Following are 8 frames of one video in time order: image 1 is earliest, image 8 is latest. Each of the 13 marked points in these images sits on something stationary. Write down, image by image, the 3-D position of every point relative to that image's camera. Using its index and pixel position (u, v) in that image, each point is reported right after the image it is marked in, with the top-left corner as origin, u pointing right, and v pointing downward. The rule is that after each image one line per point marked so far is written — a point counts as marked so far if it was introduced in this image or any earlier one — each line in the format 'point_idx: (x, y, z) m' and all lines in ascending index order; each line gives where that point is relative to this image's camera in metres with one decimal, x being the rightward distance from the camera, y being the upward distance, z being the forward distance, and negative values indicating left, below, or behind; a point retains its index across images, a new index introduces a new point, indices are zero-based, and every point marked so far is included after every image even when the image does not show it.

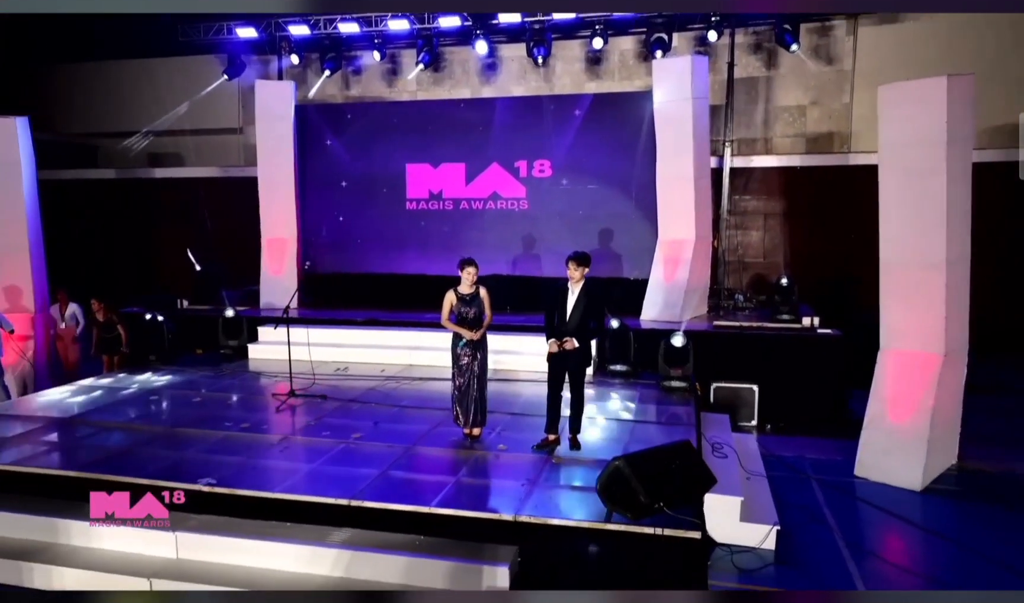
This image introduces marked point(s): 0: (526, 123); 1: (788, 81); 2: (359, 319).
0: (+0.2, +2.2, +8.8) m
1: (+3.6, +2.9, +9.4) m
2: (-1.6, -0.2, +7.6) m
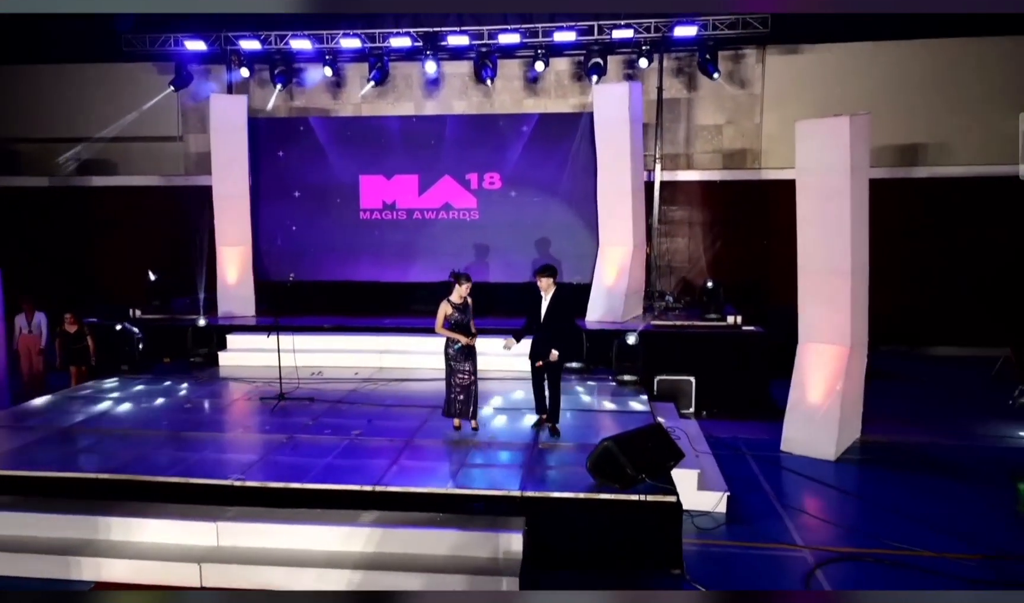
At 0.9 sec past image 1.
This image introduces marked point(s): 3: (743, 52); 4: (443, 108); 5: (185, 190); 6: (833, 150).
0: (-0.5, +2.2, +9.4) m
1: (+2.8, +2.9, +10.4) m
2: (-2.1, -0.3, +8.0) m
3: (+3.3, +3.6, +10.3) m
4: (-1.1, +3.0, +10.9) m
5: (-4.9, +1.7, +10.7) m
6: (+2.7, +1.3, +6.0) m
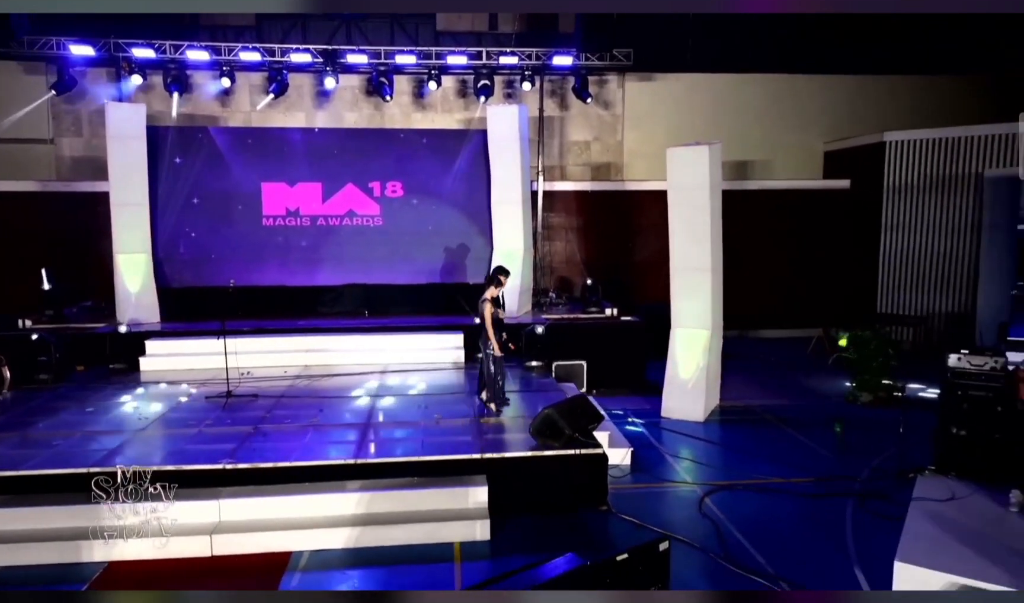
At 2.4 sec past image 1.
0: (-1.9, +2.2, +10.1) m
1: (+1.1, +3.0, +11.8) m
2: (-3.2, -0.3, +8.4) m
3: (+1.6, +3.7, +11.8) m
4: (-2.9, +2.9, +11.5) m
5: (-6.5, +1.5, +10.4) m
6: (+1.9, +1.3, +7.4) m
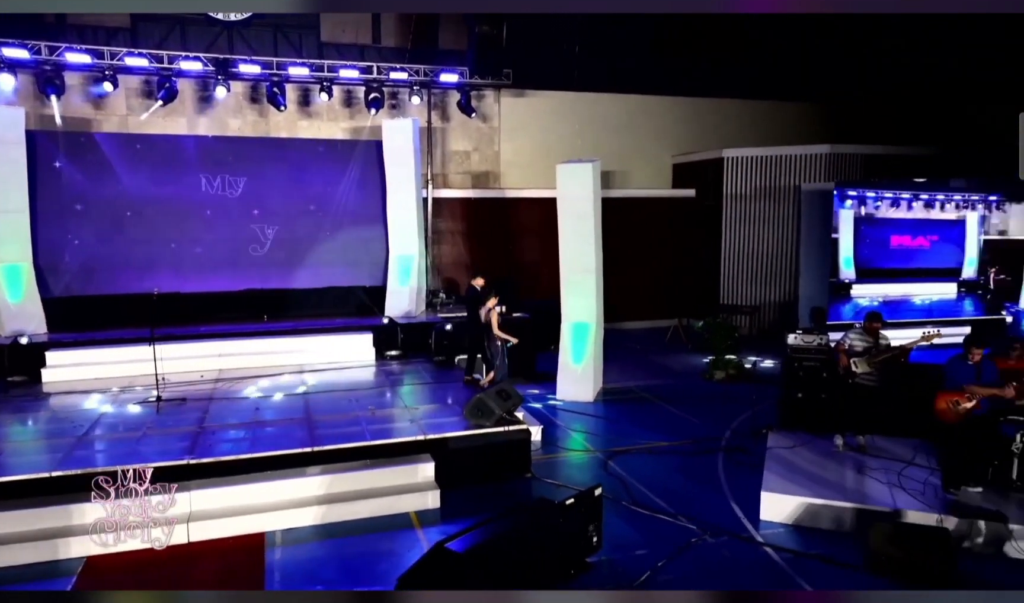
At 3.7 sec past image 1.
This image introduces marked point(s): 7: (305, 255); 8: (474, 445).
0: (-3.5, +2.1, +10.4) m
1: (-1.0, +3.0, +12.6) m
2: (-4.3, -0.4, +8.5) m
3: (-0.5, +3.7, +12.8) m
4: (-4.8, +2.8, +11.5) m
5: (-8.1, +1.4, +9.7) m
6: (+0.8, +1.4, +8.6) m
7: (-3.1, +0.7, +10.5) m
8: (-0.3, -1.2, +6.0) m
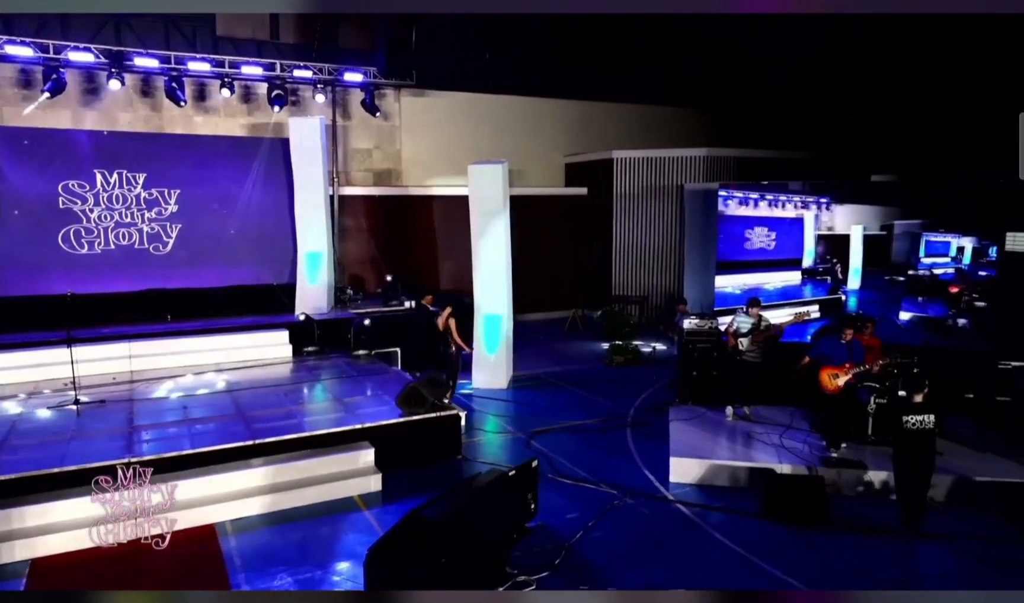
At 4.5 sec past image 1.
0: (-4.8, +2.1, +10.1) m
1: (-2.7, +3.1, +12.8) m
2: (-5.3, -0.4, +8.1) m
3: (-2.3, +3.8, +13.0) m
4: (-6.3, +2.8, +11.0) m
5: (-9.2, +1.3, +8.7) m
6: (-0.3, +1.5, +9.1) m
7: (-4.4, +0.7, +10.4) m
8: (-0.9, -1.2, +6.4) m
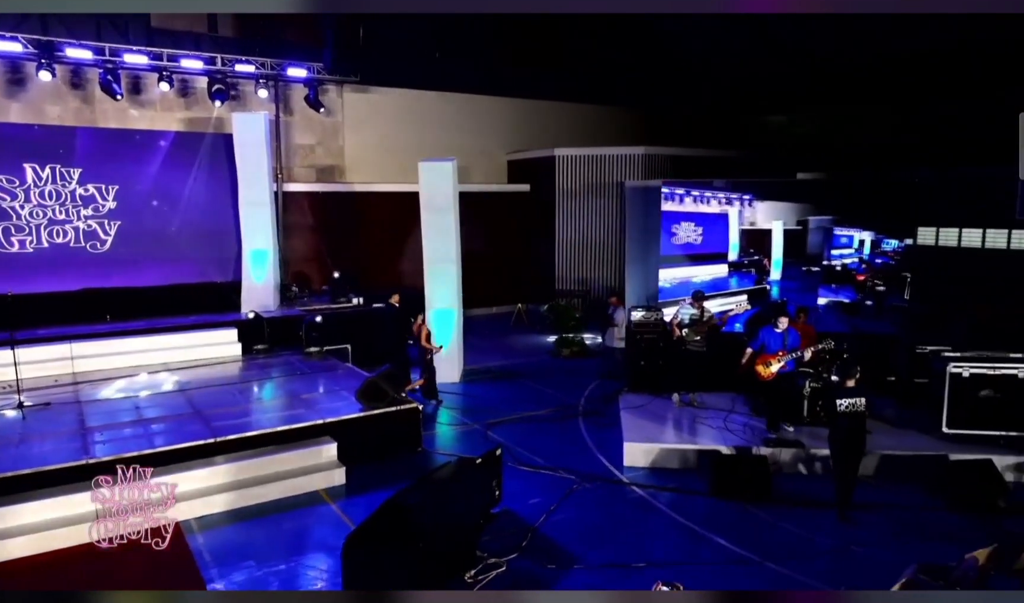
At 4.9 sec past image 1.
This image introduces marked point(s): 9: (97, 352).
0: (-5.6, +2.1, +9.8) m
1: (-3.7, +3.1, +12.7) m
2: (-5.8, -0.5, +7.8) m
3: (-3.3, +3.9, +12.9) m
4: (-7.1, +2.8, +10.6) m
5: (-9.8, +1.2, +8.0) m
6: (-0.9, +1.5, +9.2) m
7: (-5.2, +0.7, +10.1) m
8: (-1.3, -1.1, +6.5) m
9: (-4.8, -0.6, +8.2) m
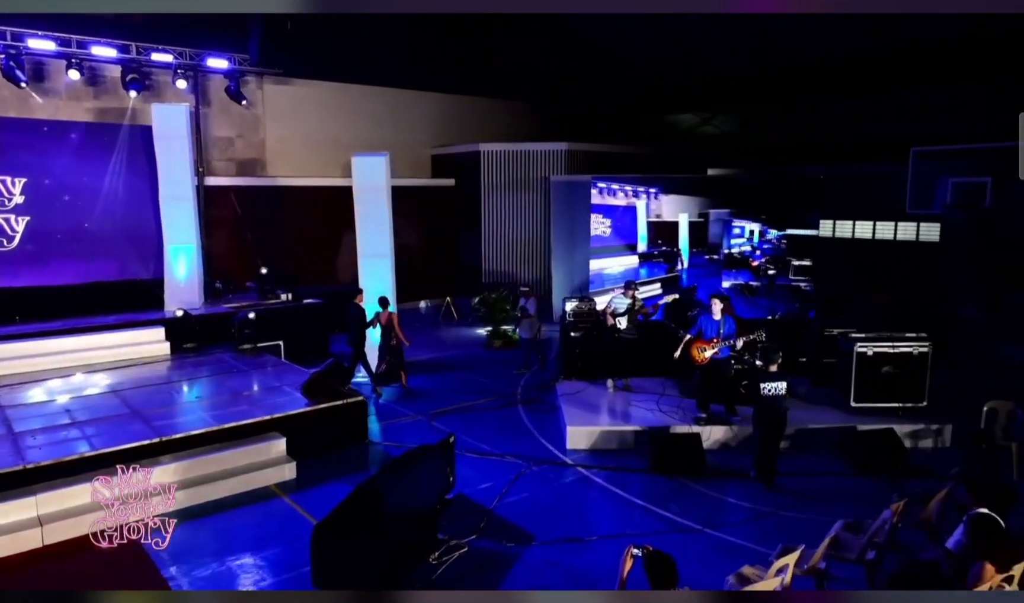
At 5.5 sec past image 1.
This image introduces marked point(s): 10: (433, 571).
0: (-6.5, +2.1, +9.3) m
1: (-5.0, +3.2, +12.3) m
2: (-6.4, -0.5, +7.3) m
3: (-4.7, +3.9, +12.6) m
4: (-8.1, +2.8, +9.8) m
5: (-10.5, +1.1, +7.0) m
6: (-1.8, +1.6, +9.2) m
7: (-6.1, +0.7, +9.6) m
8: (-1.8, -1.1, +6.5) m
9: (-5.5, -0.6, +7.8) m
10: (-0.5, -1.8, +4.7) m
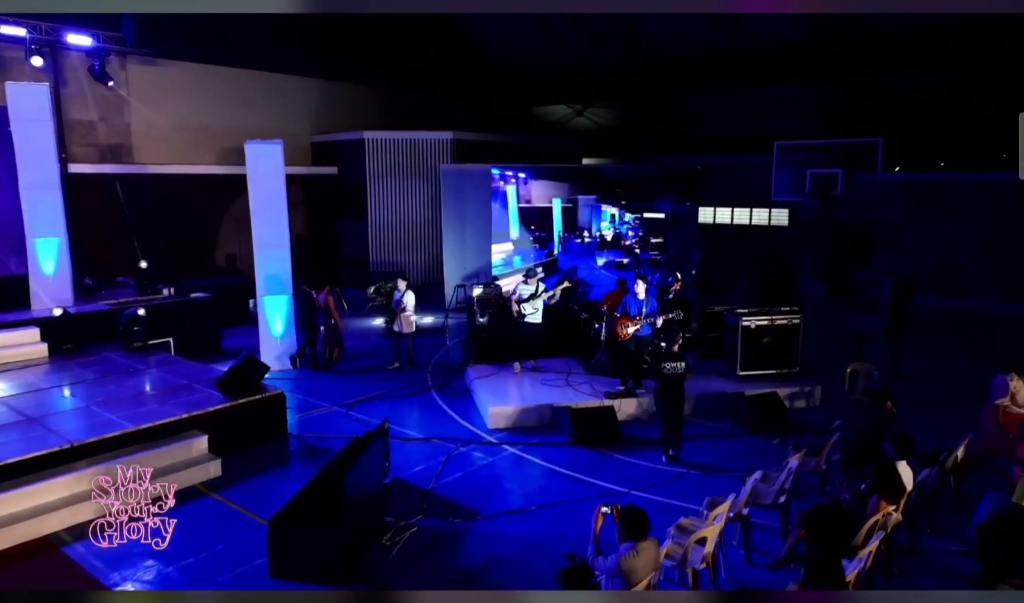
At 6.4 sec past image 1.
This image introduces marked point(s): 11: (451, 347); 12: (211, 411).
0: (-7.7, +2.1, +8.1) m
1: (-6.9, +3.2, +11.3) m
2: (-7.2, -0.5, +6.2) m
3: (-6.6, +4.0, +11.6) m
4: (-9.4, +2.7, +8.3) m
5: (-11.1, +0.9, +5.1) m
6: (-3.0, +1.7, +8.9) m
7: (-7.3, +0.7, +8.5) m
8: (-2.4, -1.0, +6.3) m
9: (-6.3, -0.6, +6.9) m
10: (-0.8, -1.7, +4.8) m
11: (-1.0, -0.7, +10.3) m
12: (-2.6, -0.9, +6.1) m
